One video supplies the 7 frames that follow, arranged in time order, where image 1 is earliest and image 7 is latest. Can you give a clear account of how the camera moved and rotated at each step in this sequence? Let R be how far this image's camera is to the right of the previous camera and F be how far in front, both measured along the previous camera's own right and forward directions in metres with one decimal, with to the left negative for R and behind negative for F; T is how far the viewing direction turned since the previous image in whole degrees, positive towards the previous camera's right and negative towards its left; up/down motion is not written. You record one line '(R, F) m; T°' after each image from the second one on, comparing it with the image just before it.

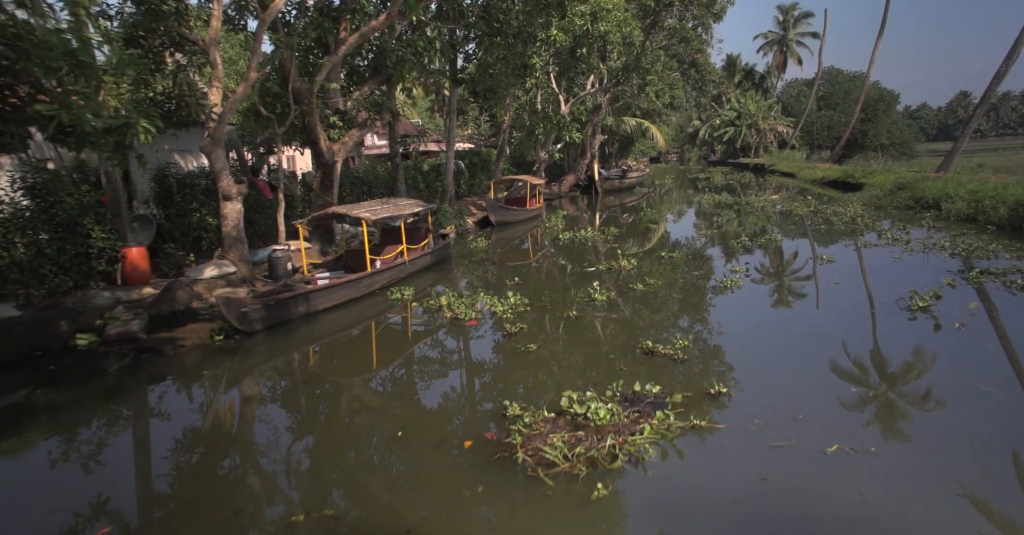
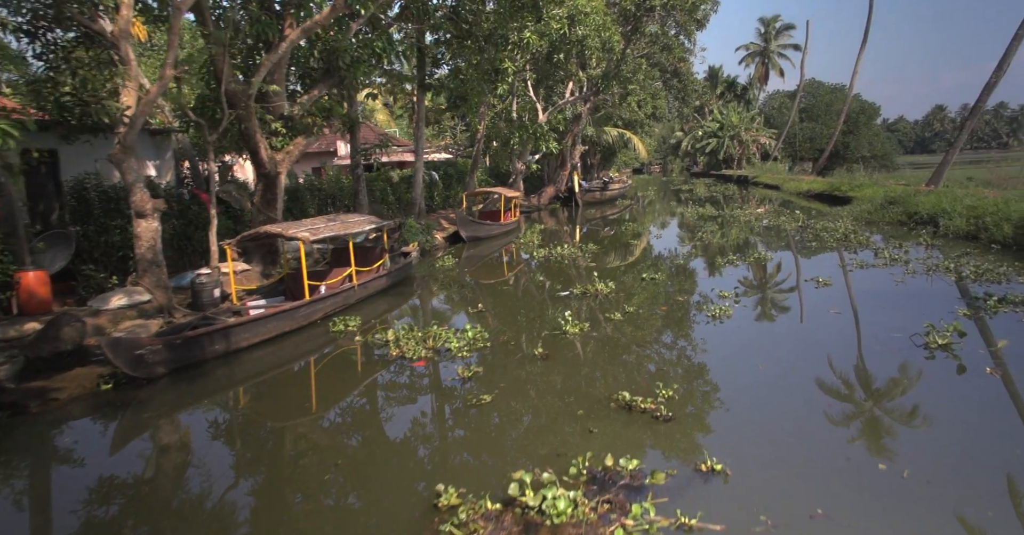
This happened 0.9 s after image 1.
(+0.3, +1.0) m; +2°
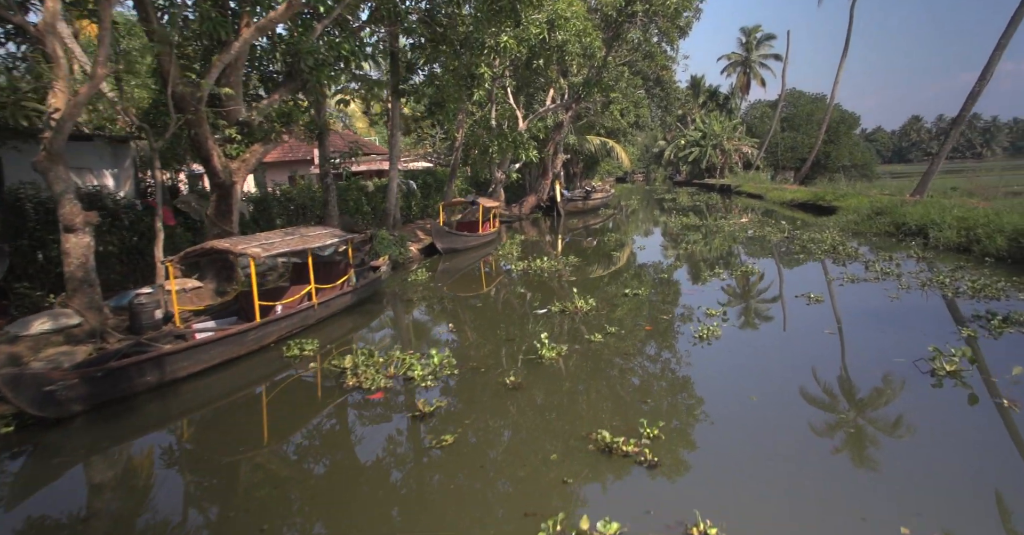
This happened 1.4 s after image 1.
(+0.2, +0.6) m; +2°
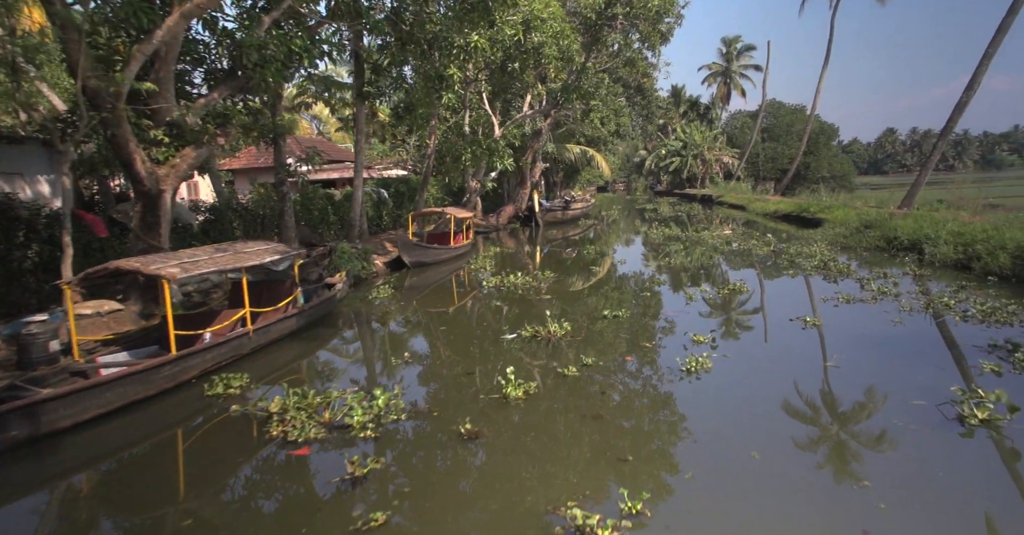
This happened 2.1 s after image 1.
(+0.2, +0.9) m; +2°
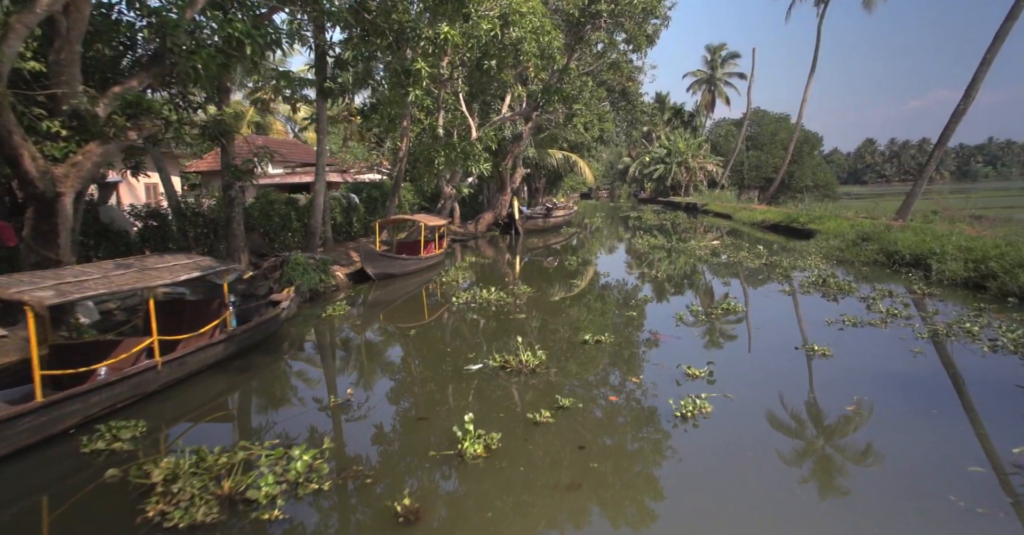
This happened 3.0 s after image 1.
(+0.2, +1.1) m; +2°
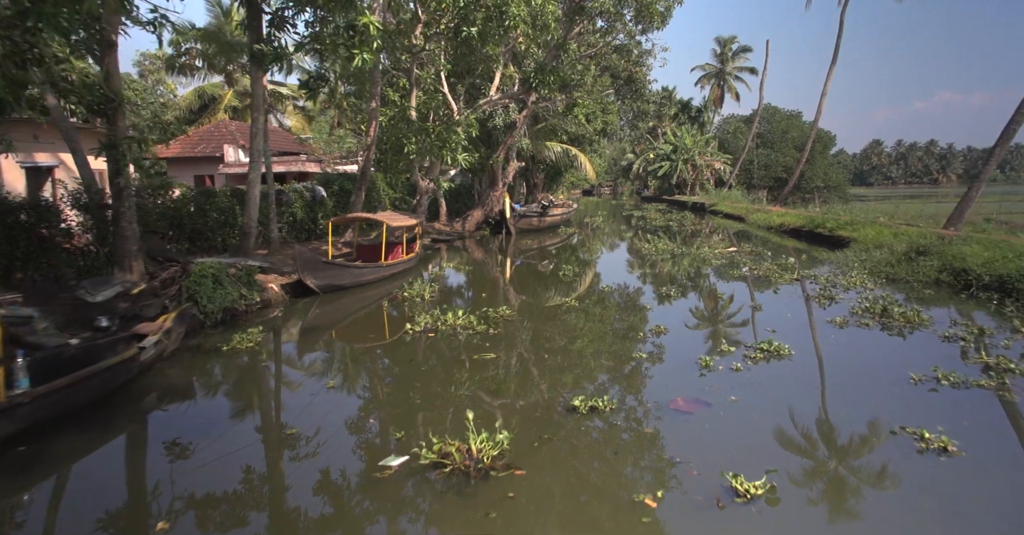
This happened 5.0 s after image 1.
(+0.4, +2.5) m; 0°
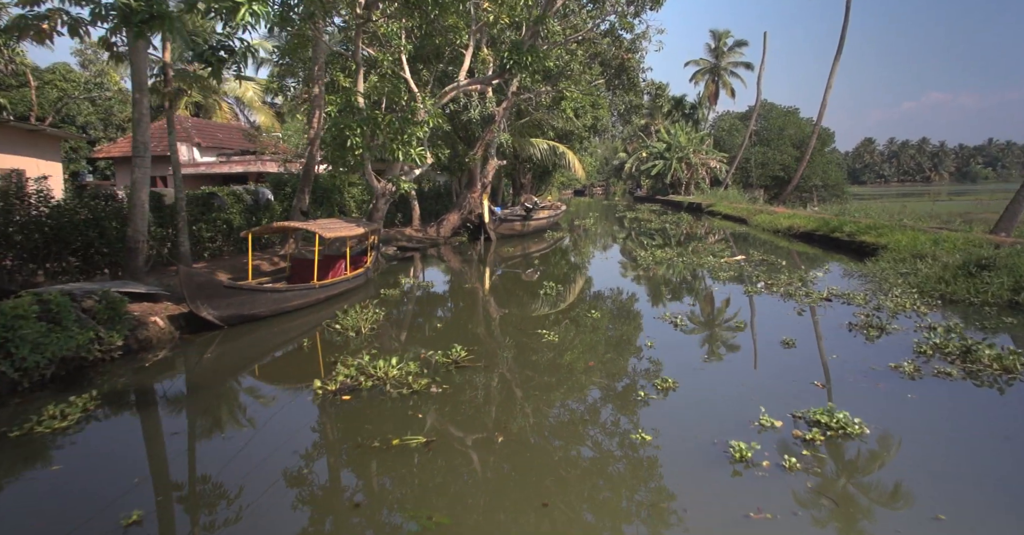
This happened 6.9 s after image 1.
(+0.4, +2.3) m; +1°
